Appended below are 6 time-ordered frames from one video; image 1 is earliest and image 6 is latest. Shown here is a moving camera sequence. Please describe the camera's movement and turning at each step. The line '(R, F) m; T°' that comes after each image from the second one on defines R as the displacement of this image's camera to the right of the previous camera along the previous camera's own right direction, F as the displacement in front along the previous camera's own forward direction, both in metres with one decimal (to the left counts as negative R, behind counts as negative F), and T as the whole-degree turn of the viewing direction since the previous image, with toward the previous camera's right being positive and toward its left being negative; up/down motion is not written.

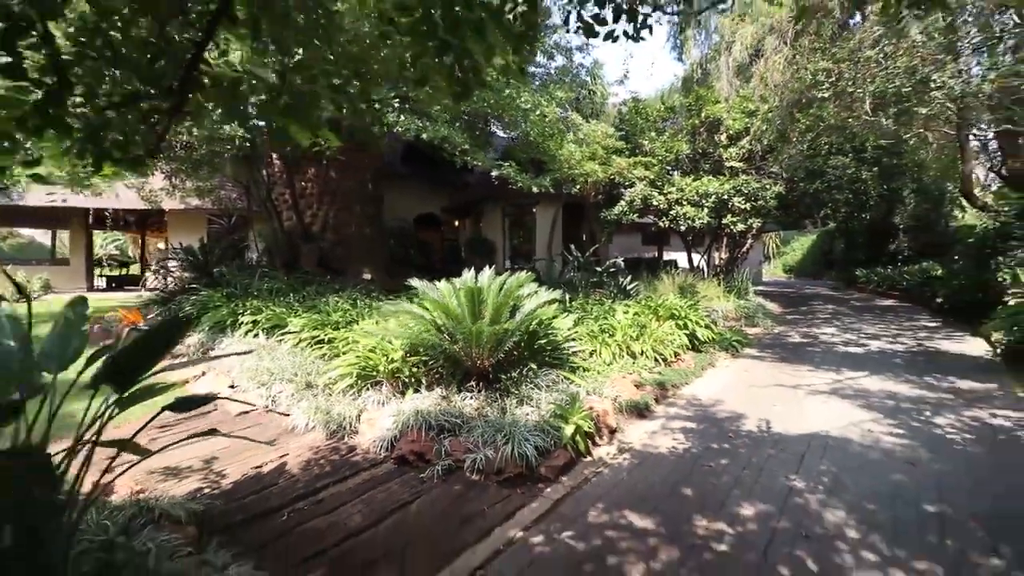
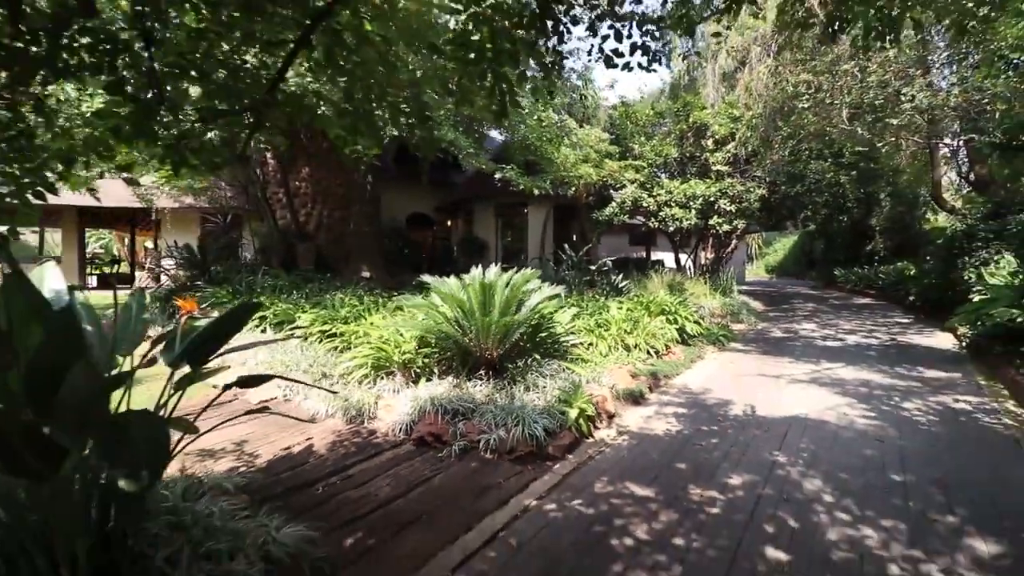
(-0.2, -0.3) m; +2°
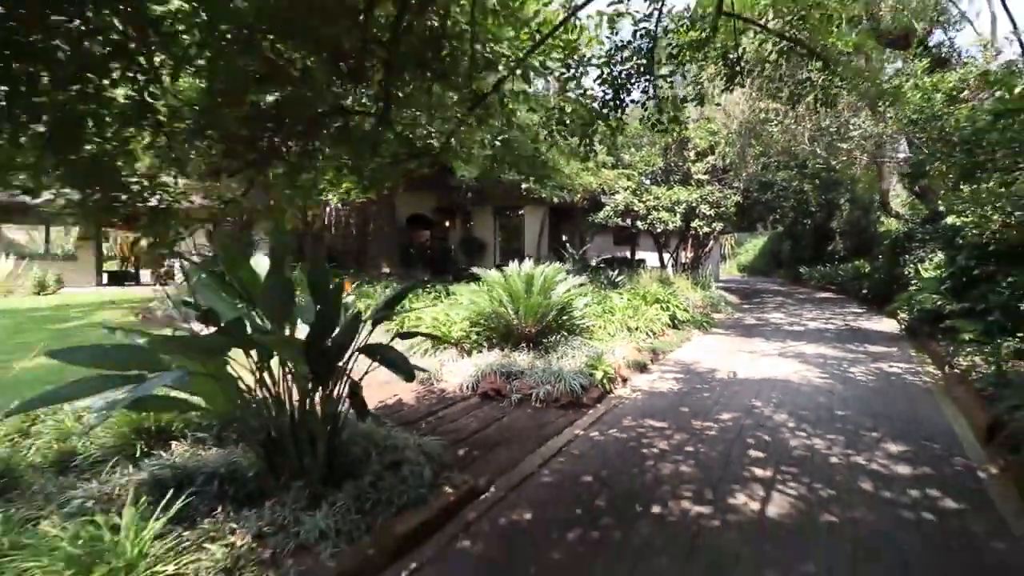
(-0.7, -1.1) m; +3°
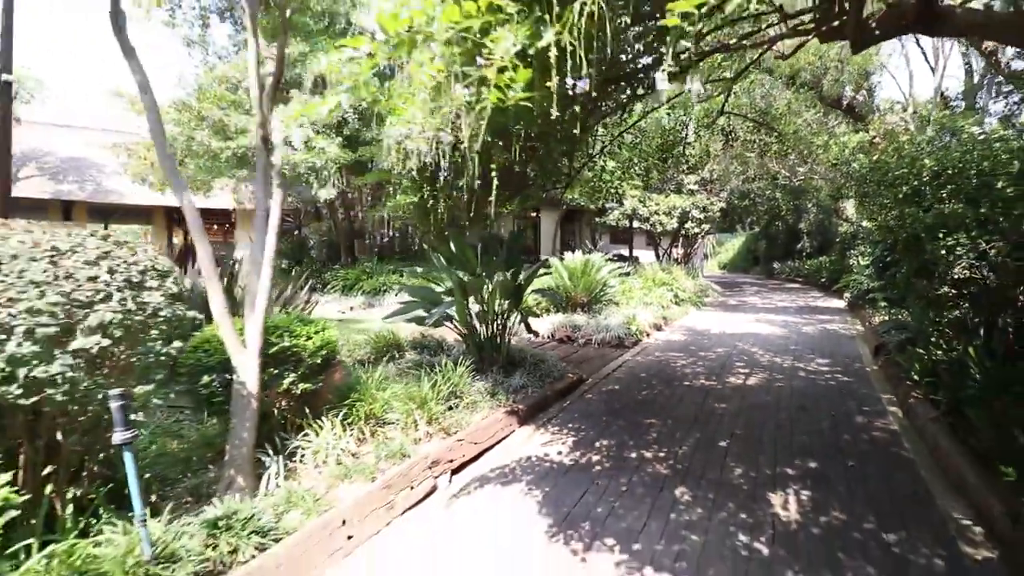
(-1.3, -2.5) m; +2°
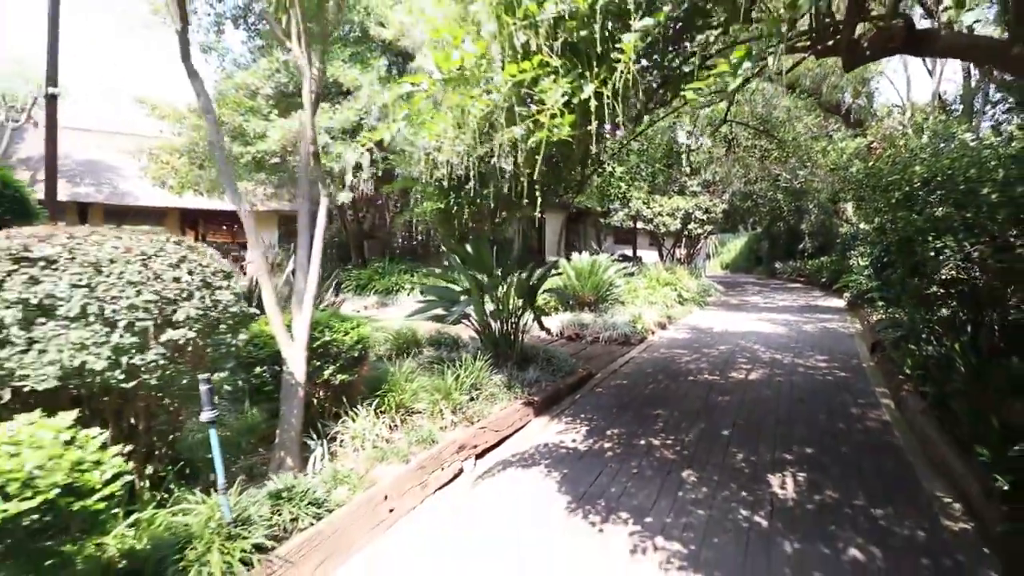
(-0.1, -0.3) m; 0°
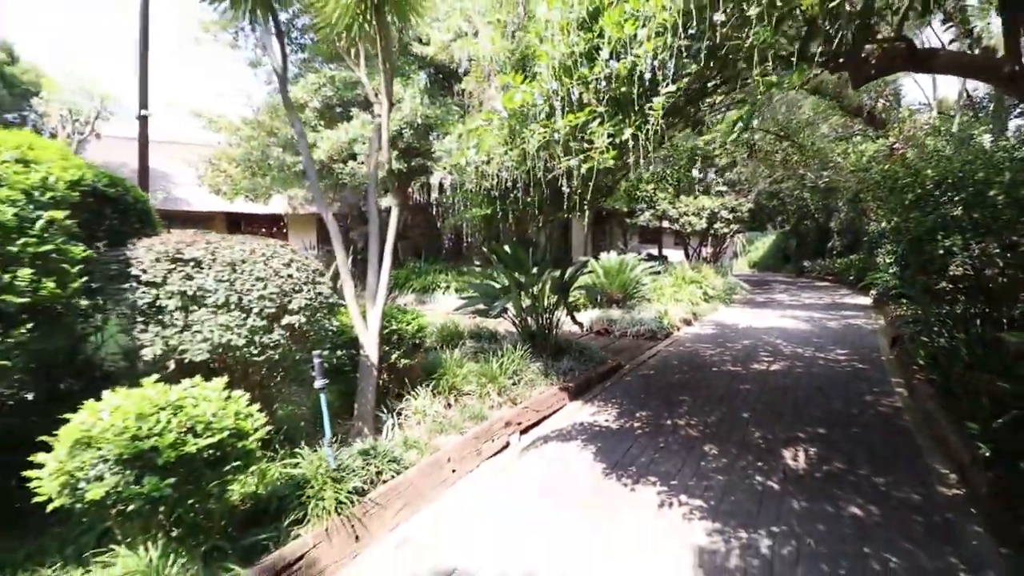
(-0.1, -0.6) m; -3°
